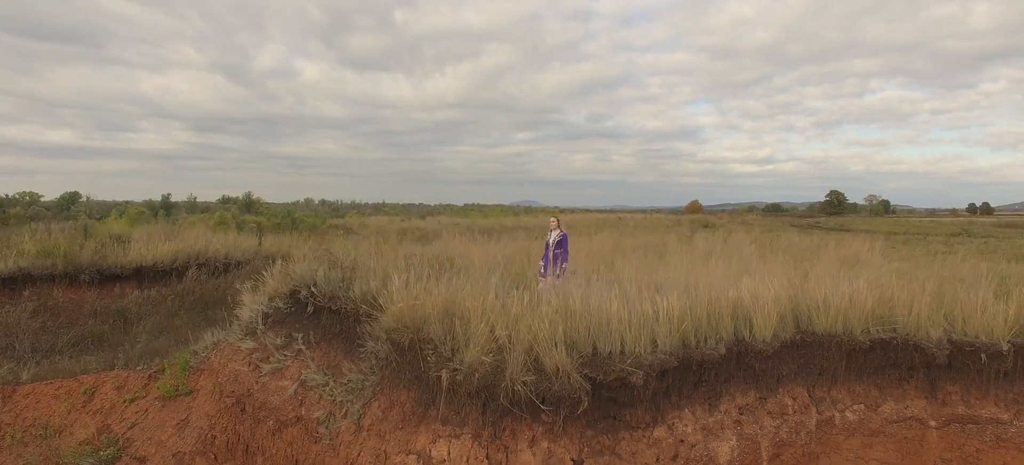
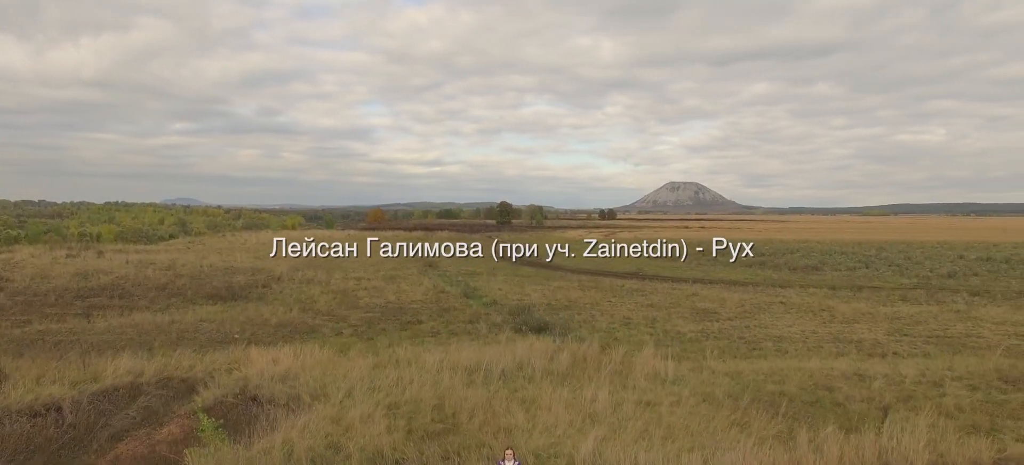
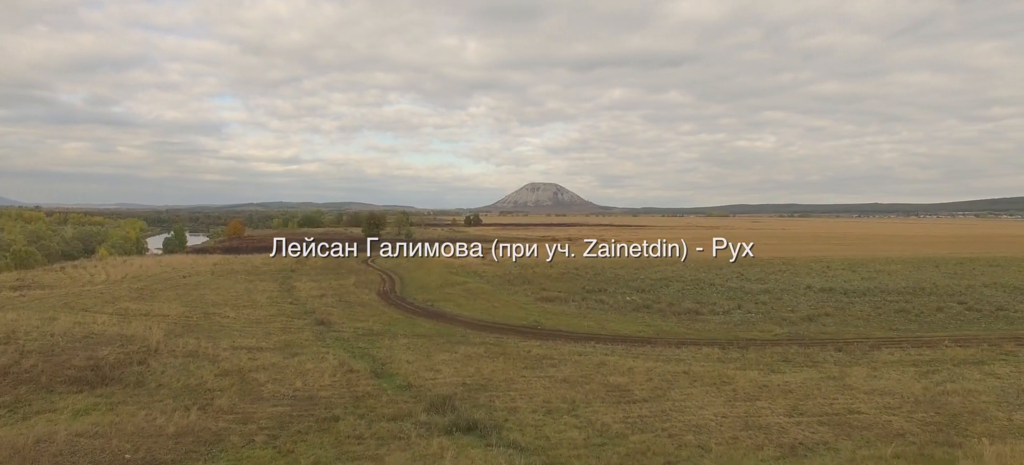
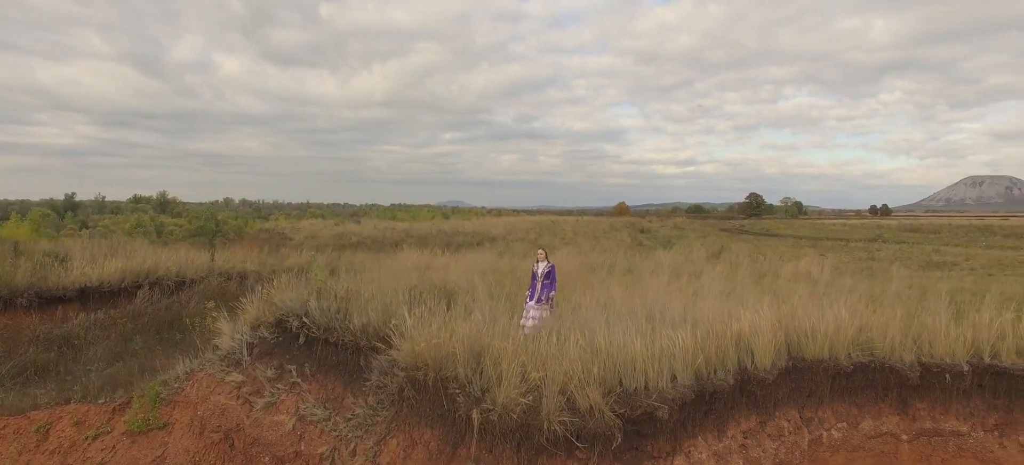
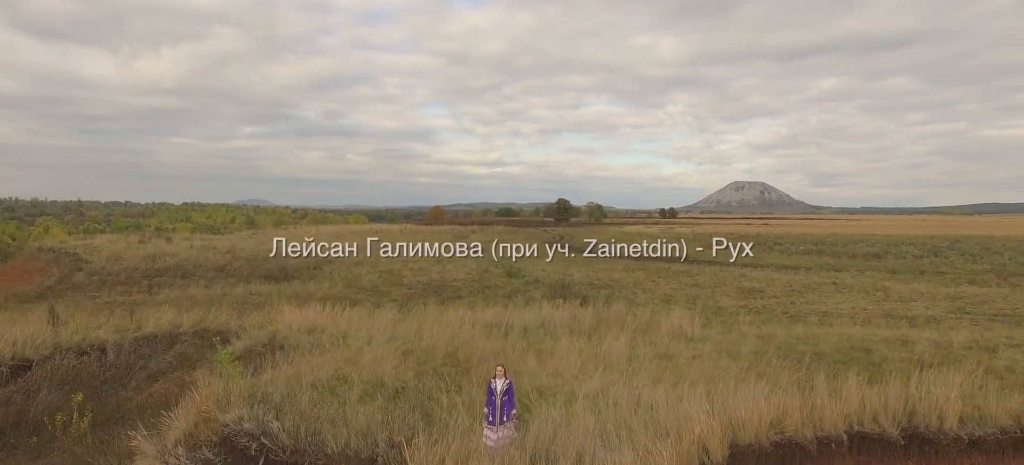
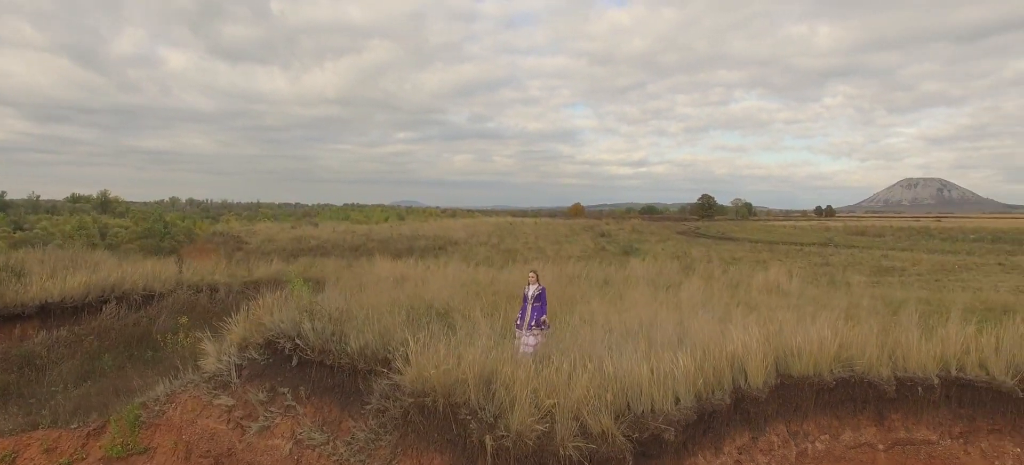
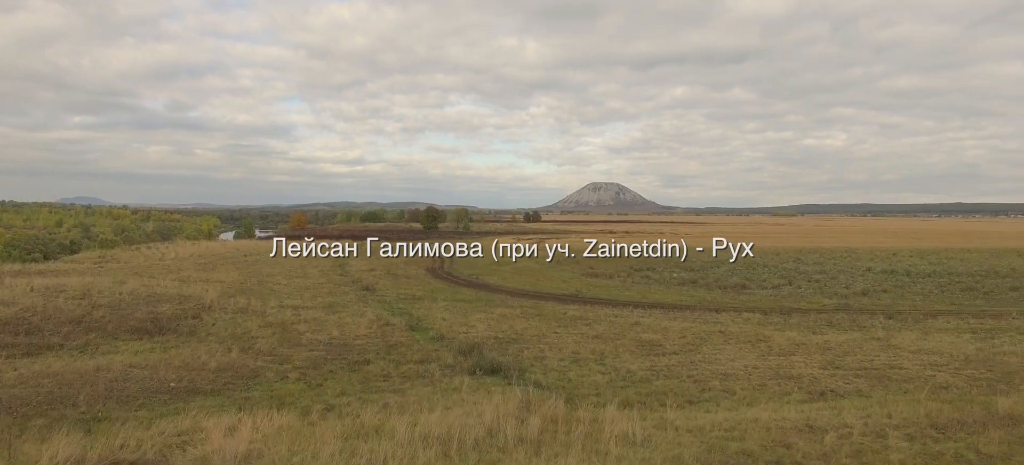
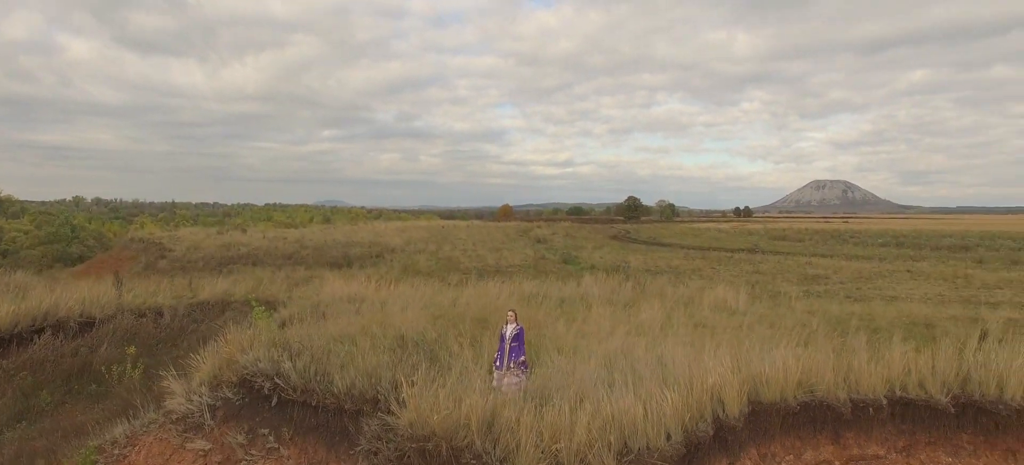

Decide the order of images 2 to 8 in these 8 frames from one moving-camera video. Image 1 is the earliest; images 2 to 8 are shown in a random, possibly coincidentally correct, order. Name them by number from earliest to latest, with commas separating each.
4, 6, 8, 5, 2, 7, 3
